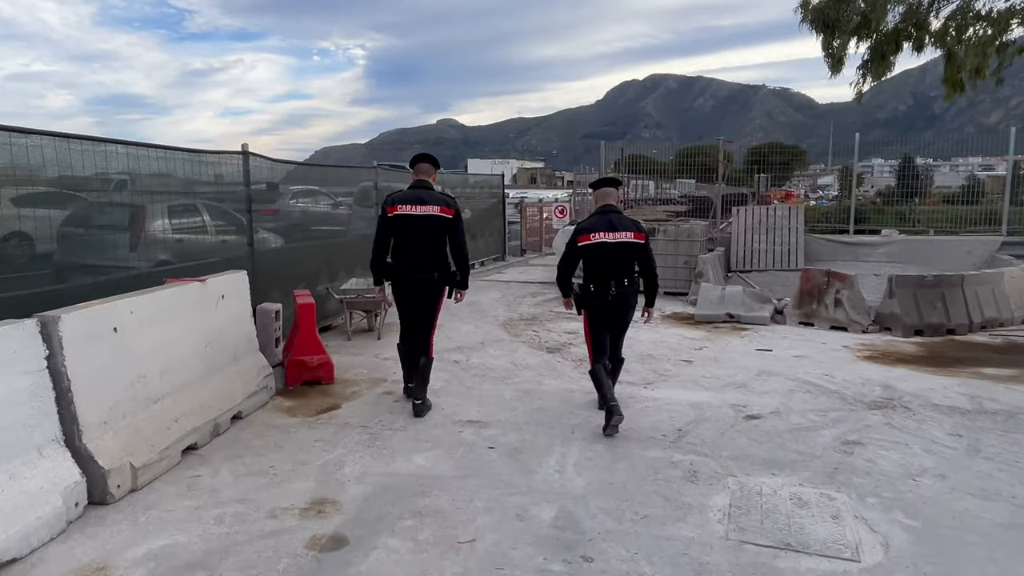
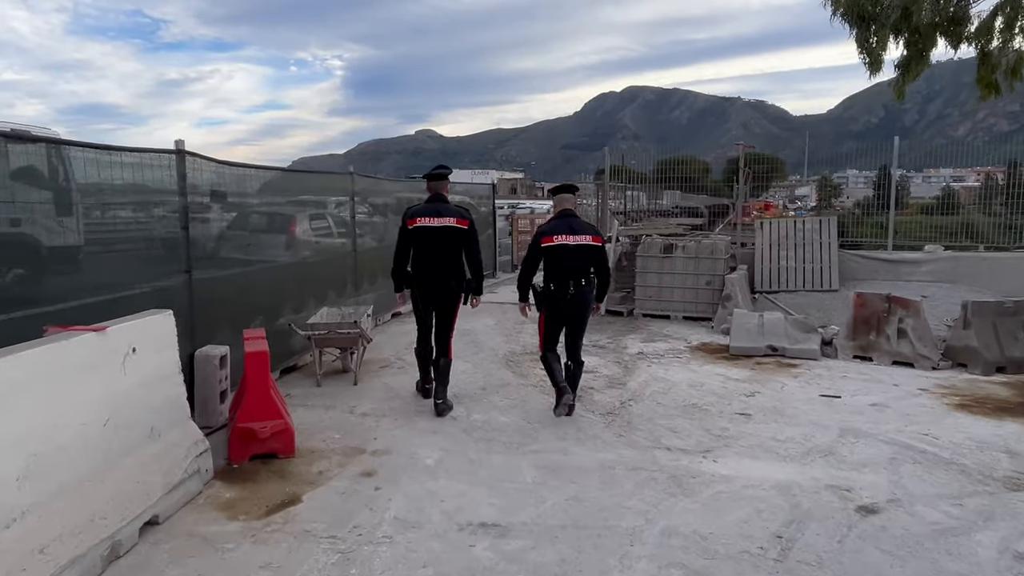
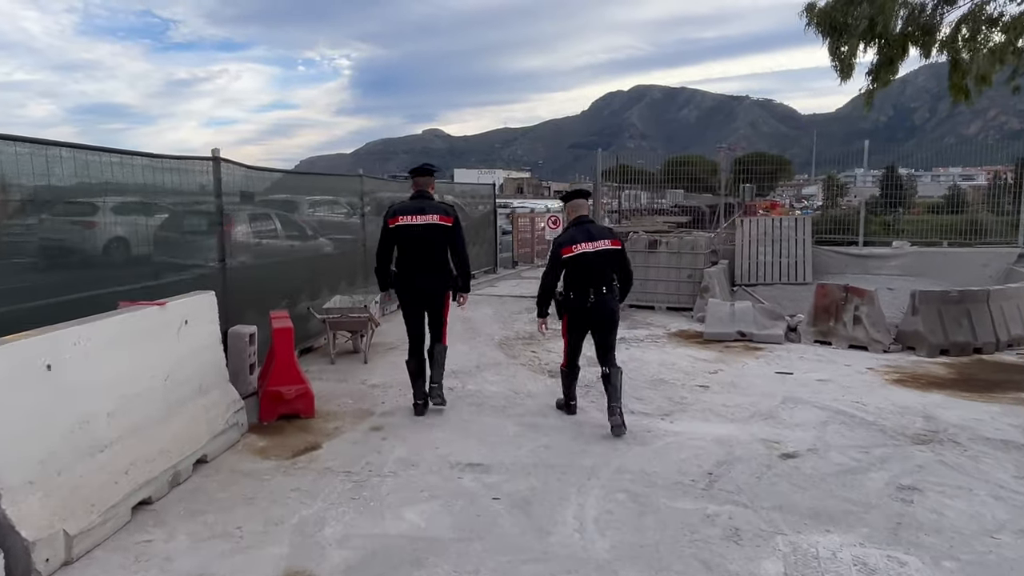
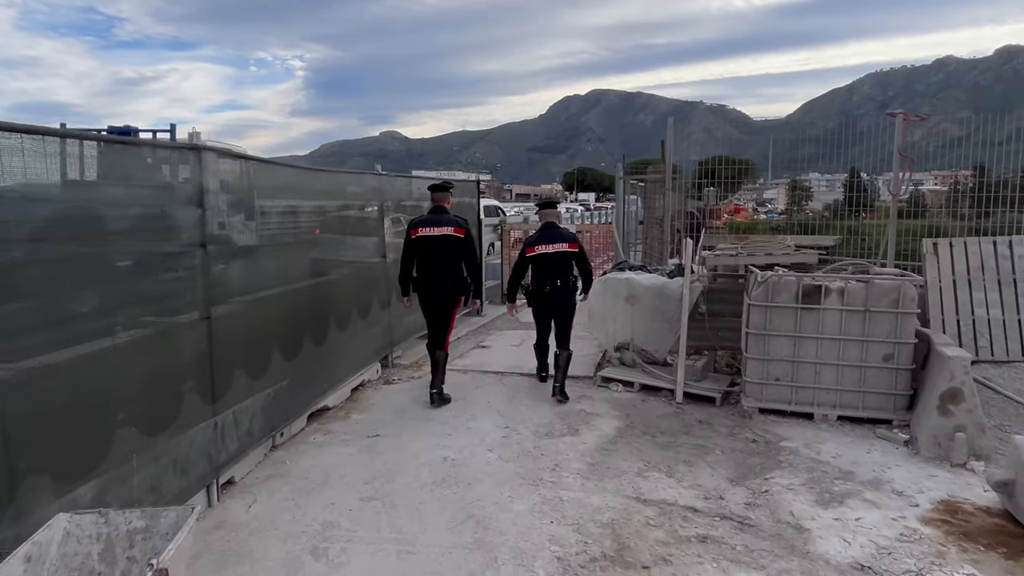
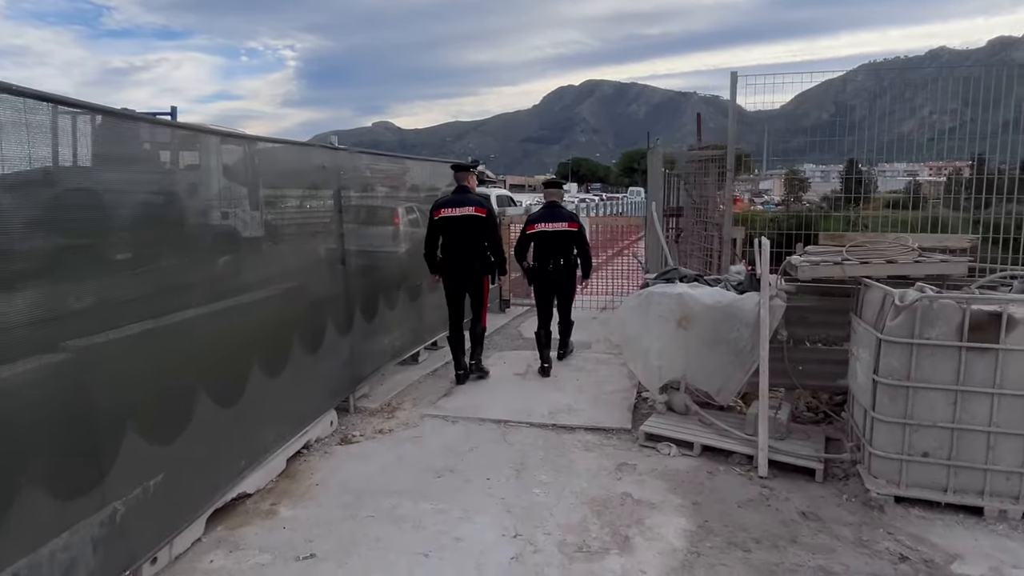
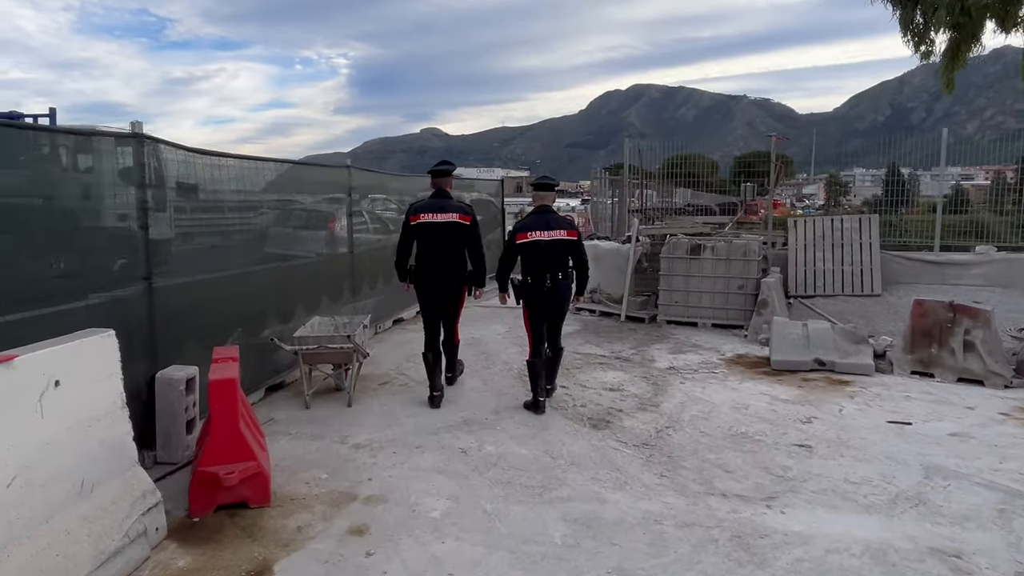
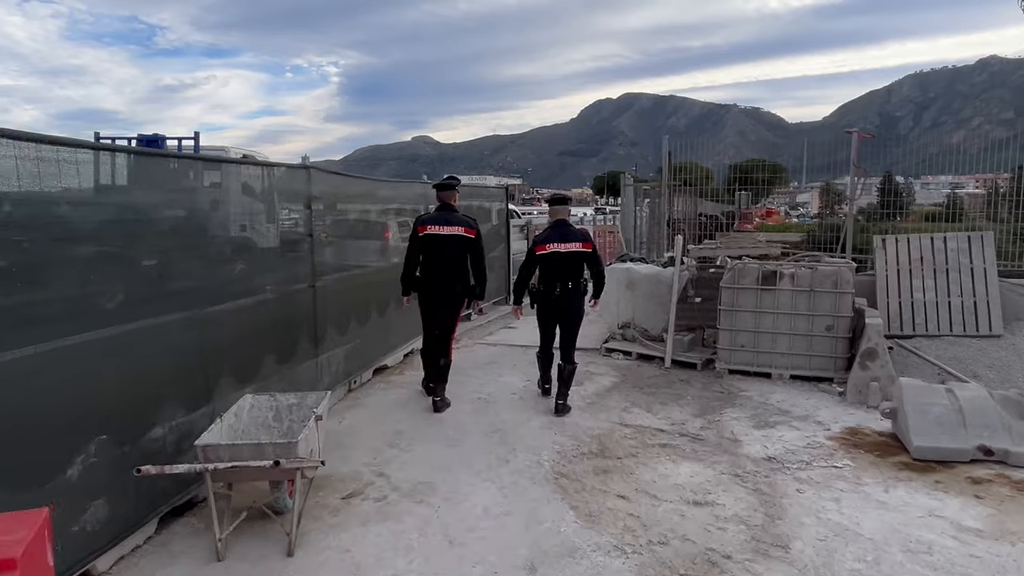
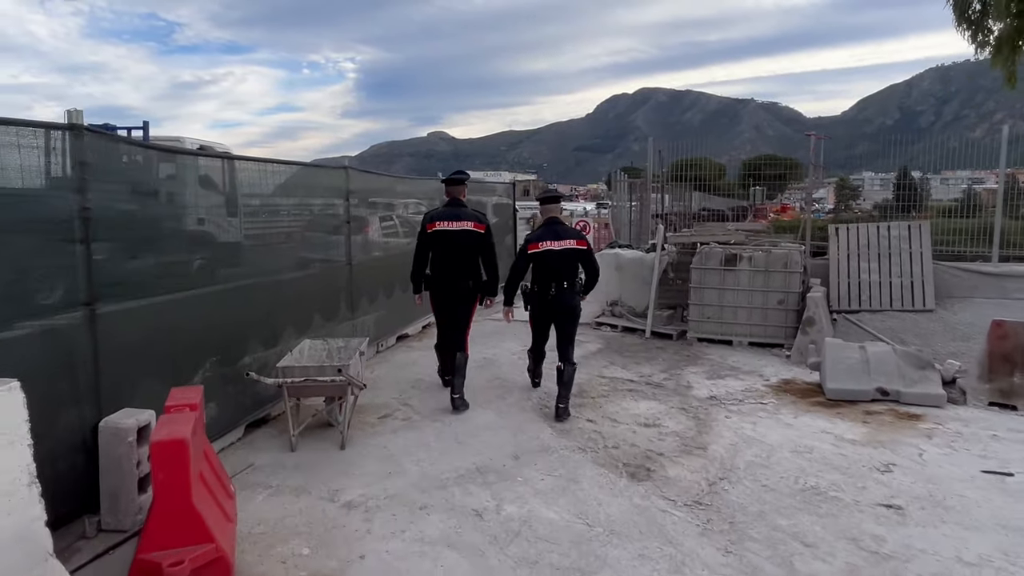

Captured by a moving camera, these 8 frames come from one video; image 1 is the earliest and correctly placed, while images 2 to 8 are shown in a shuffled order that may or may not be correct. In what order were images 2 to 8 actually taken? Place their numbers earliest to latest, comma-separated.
3, 2, 6, 8, 7, 4, 5
